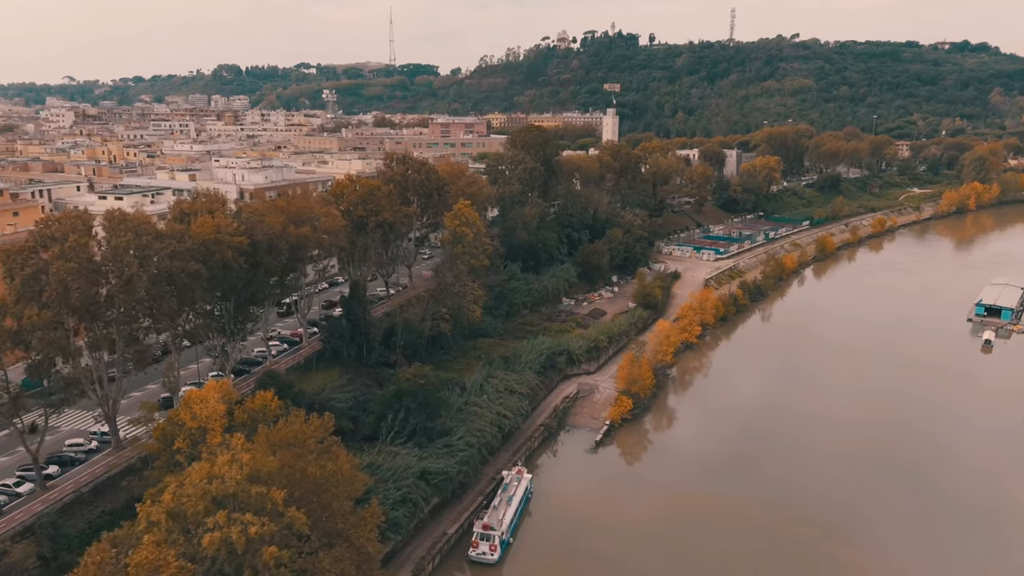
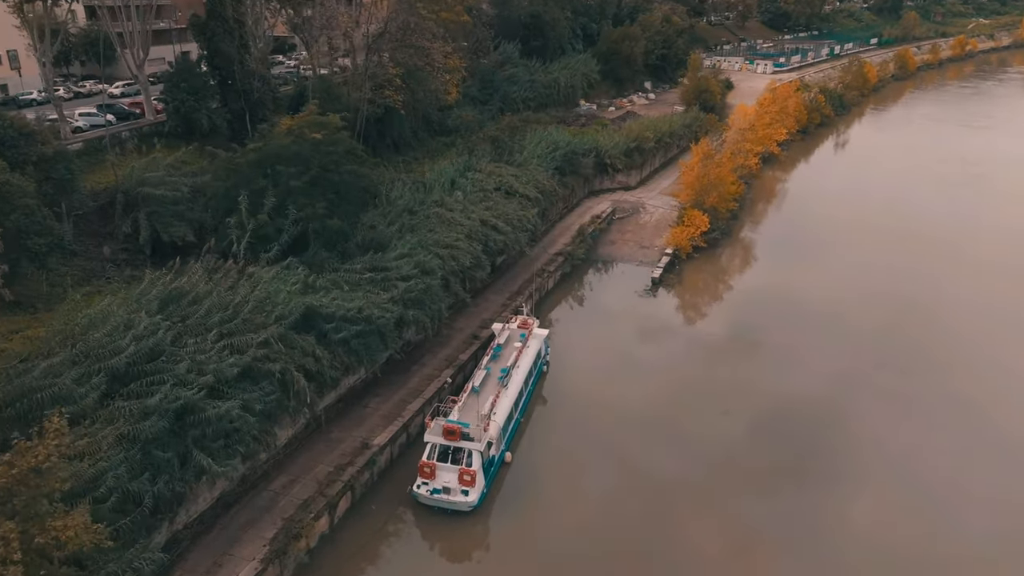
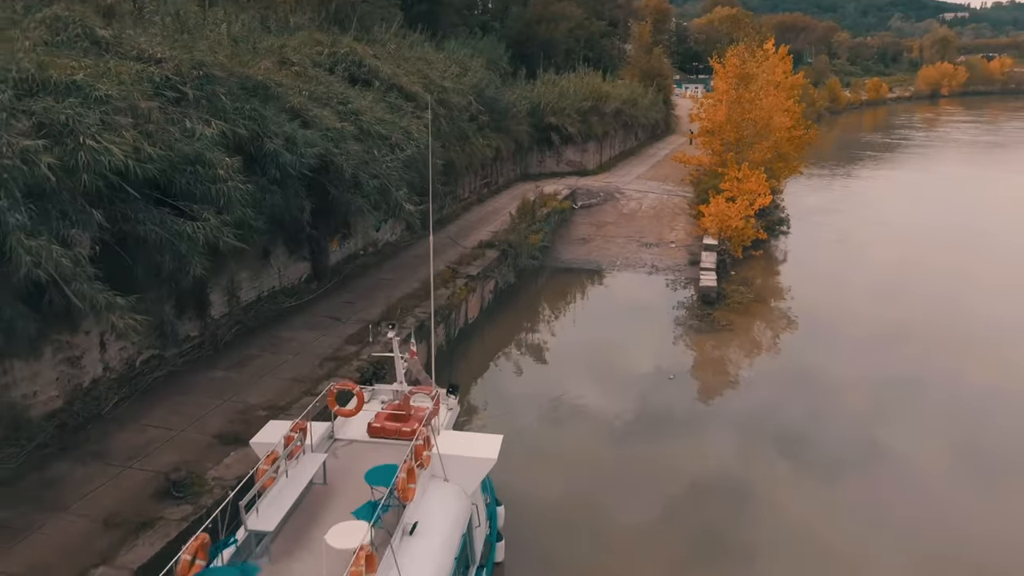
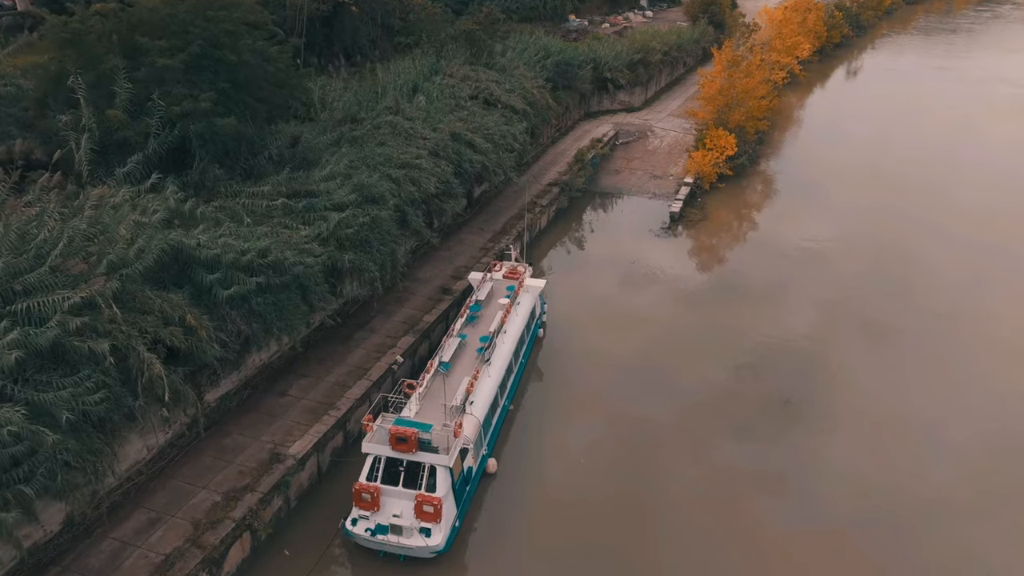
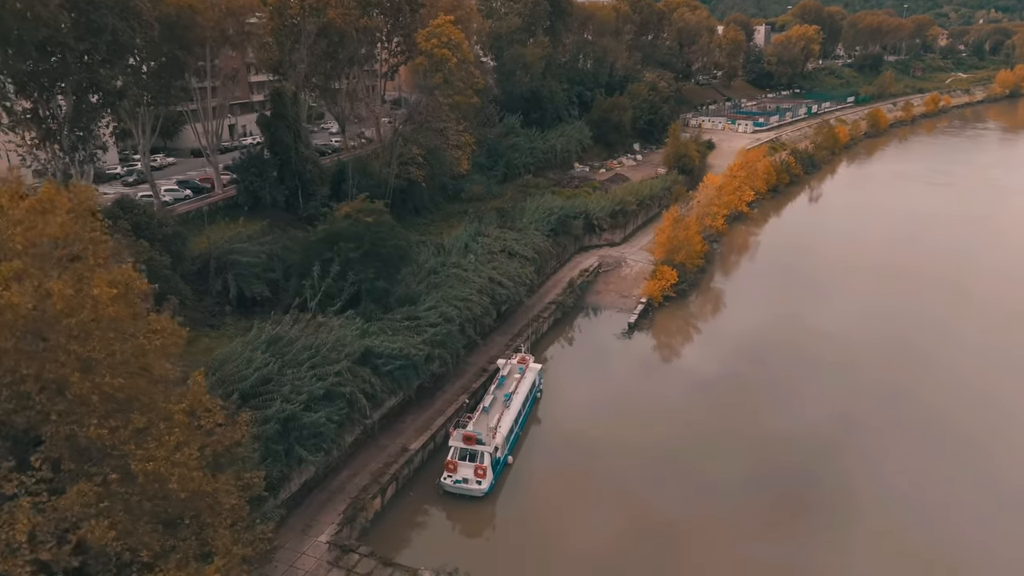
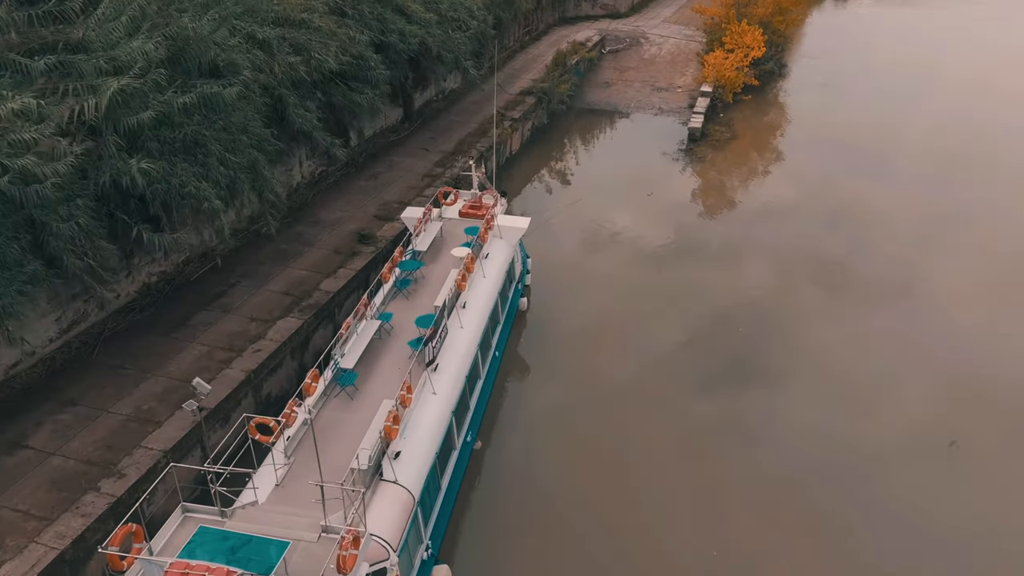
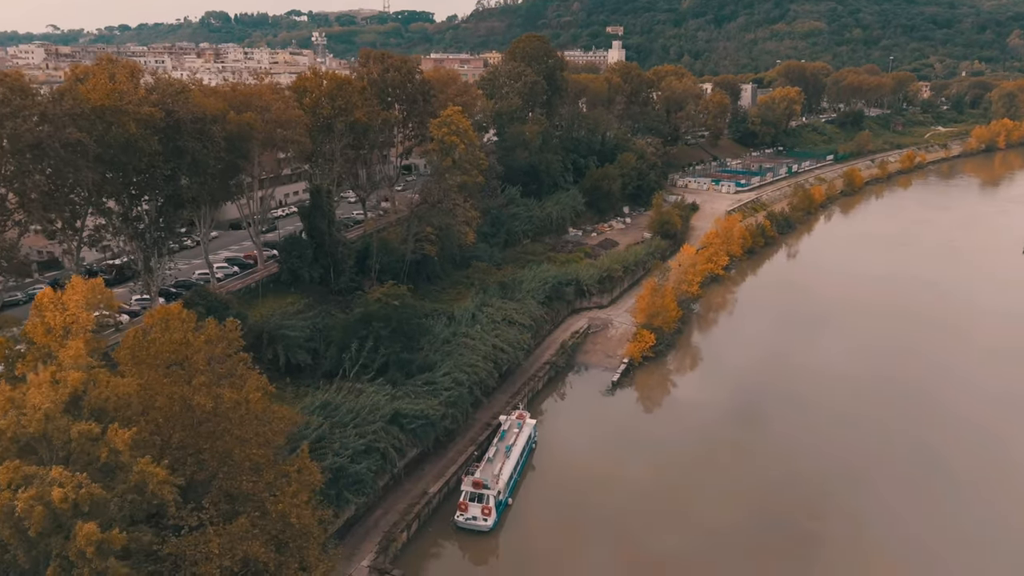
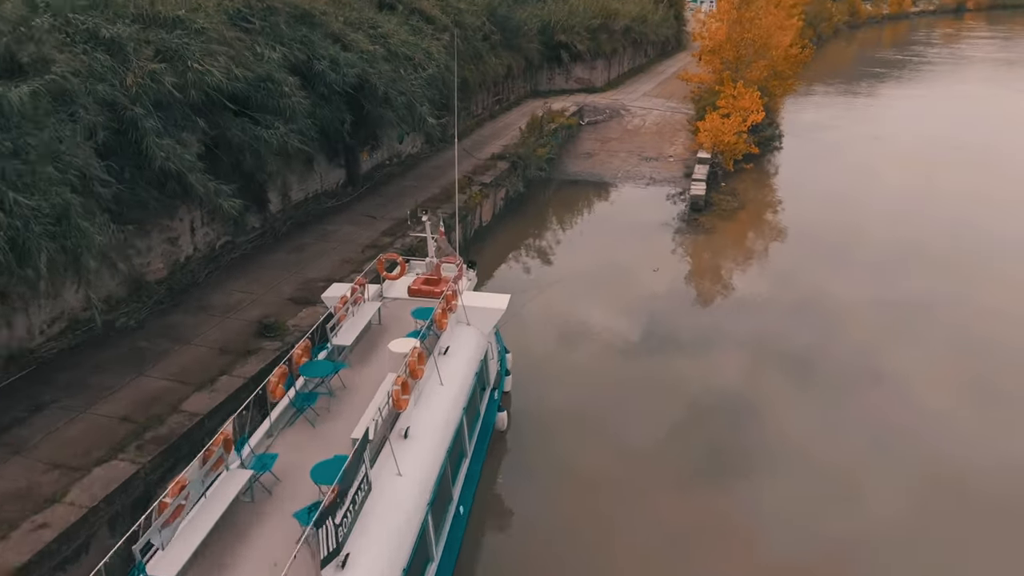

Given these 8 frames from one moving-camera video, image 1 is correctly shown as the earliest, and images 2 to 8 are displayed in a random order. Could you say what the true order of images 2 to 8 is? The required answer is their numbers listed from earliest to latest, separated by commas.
7, 5, 2, 4, 6, 8, 3
